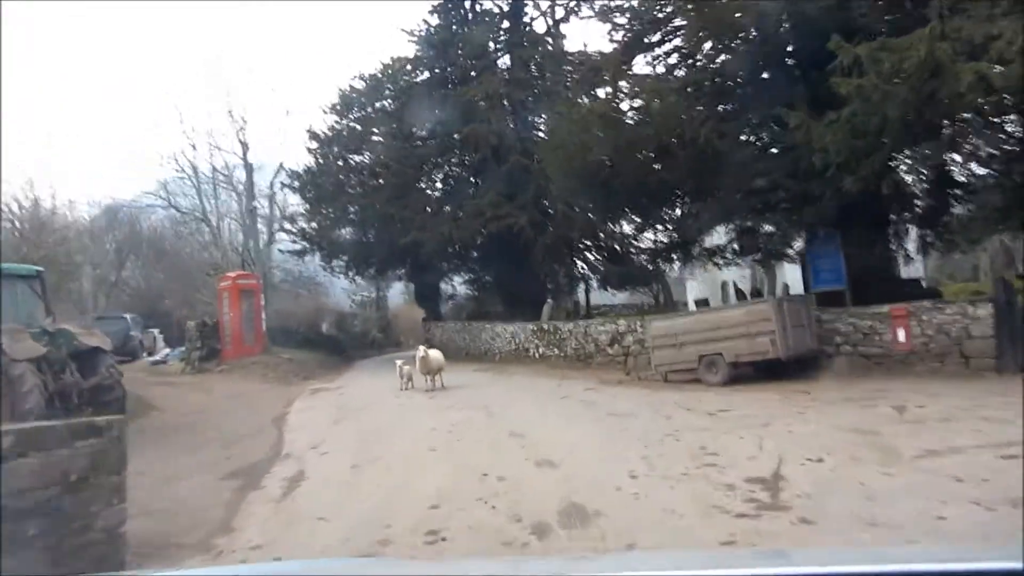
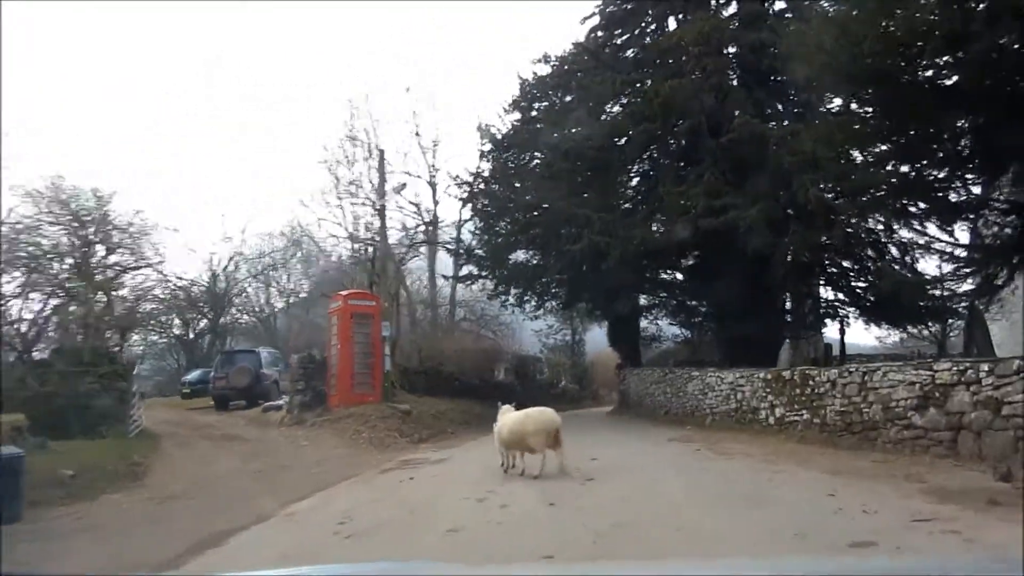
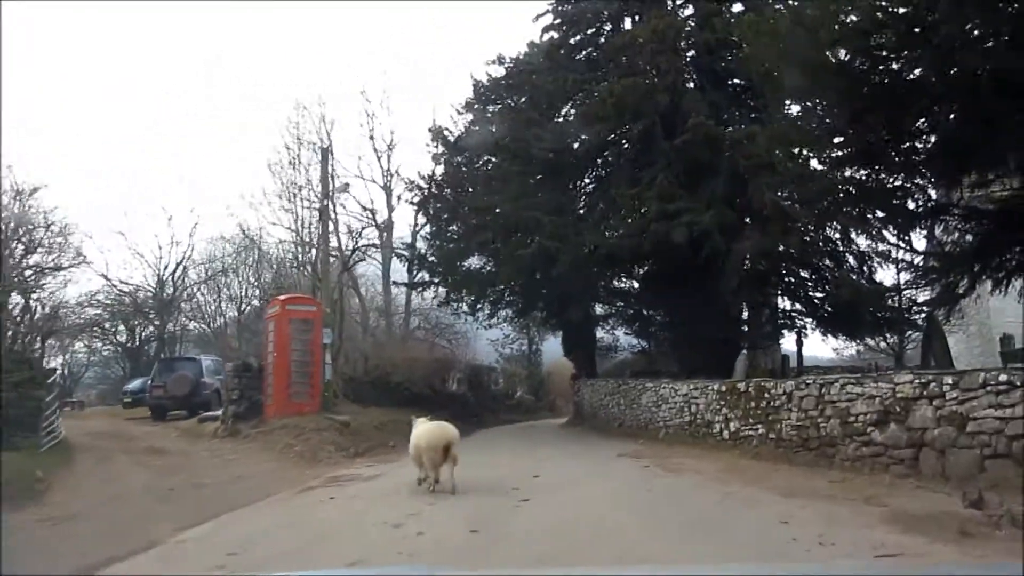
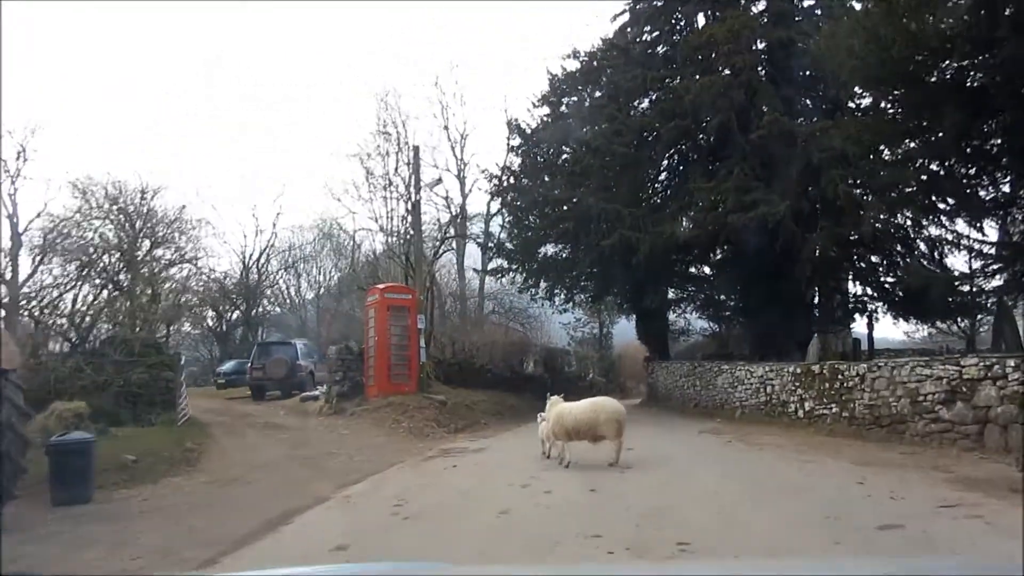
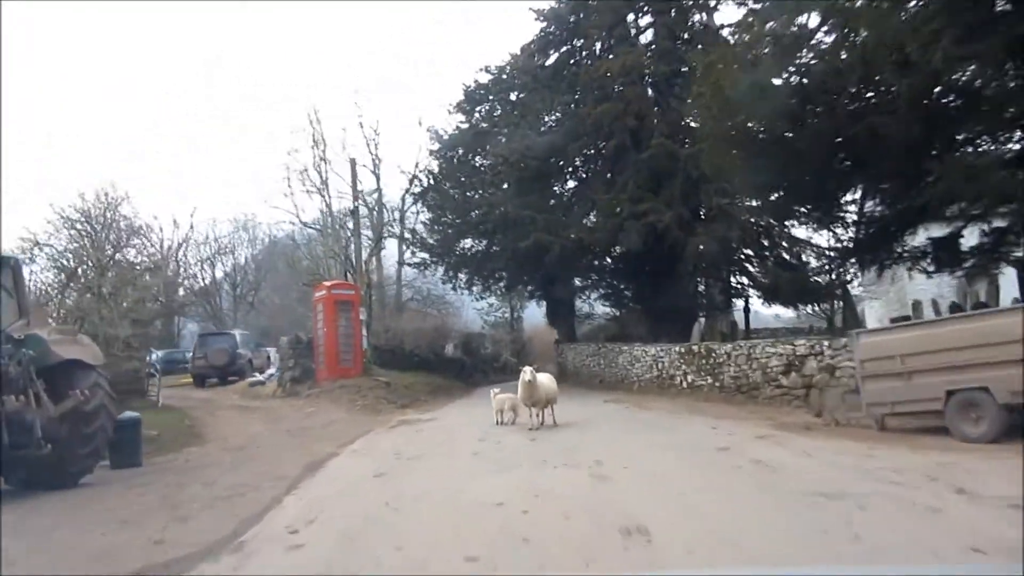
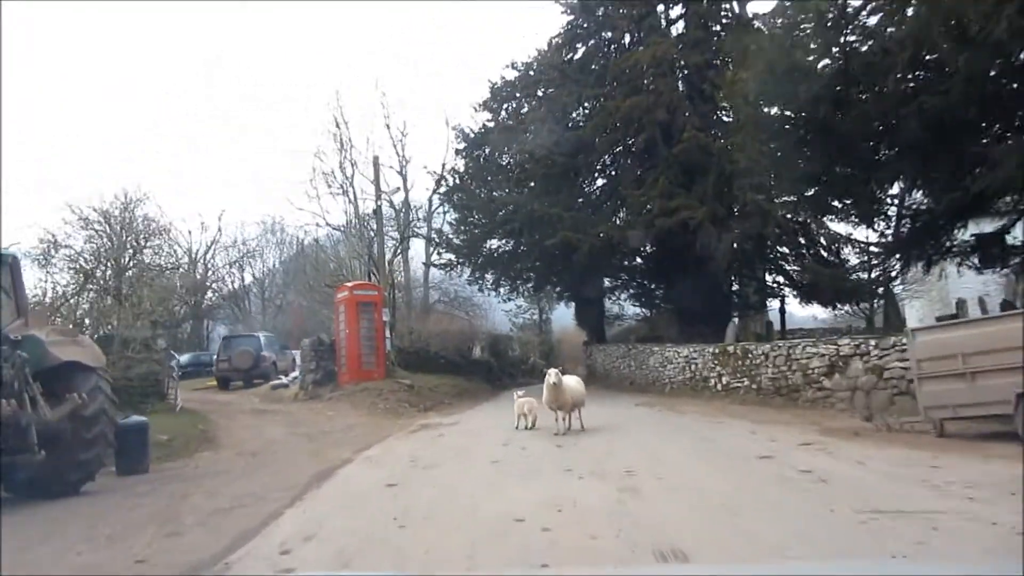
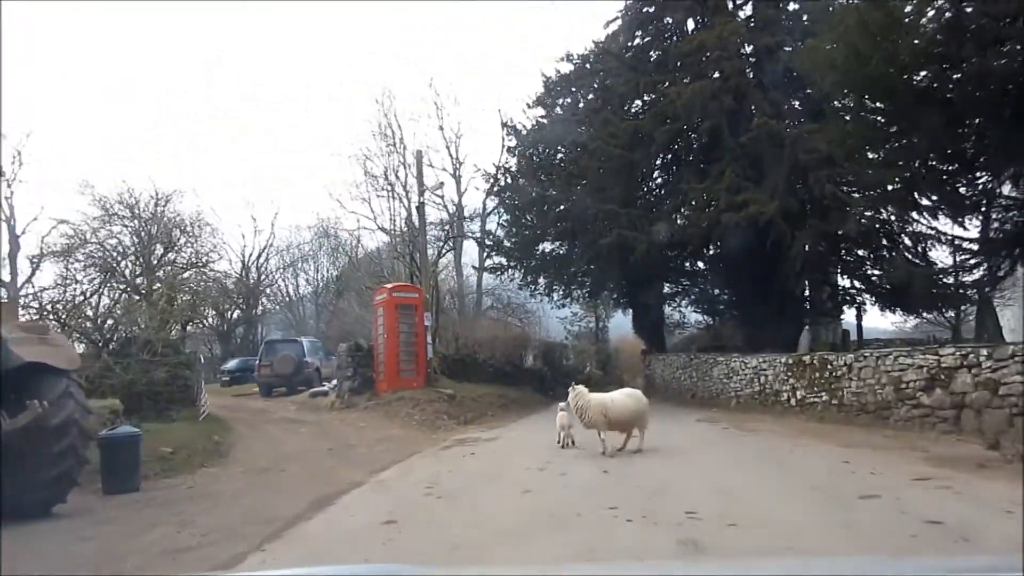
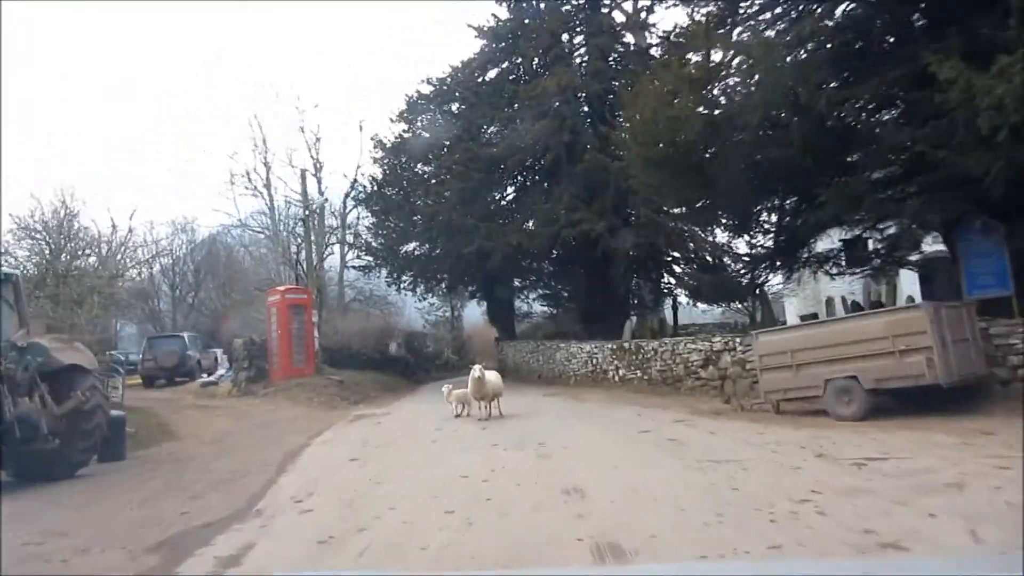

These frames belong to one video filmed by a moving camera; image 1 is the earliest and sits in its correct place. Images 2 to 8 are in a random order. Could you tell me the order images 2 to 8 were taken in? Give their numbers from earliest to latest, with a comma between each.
8, 5, 6, 7, 4, 2, 3
